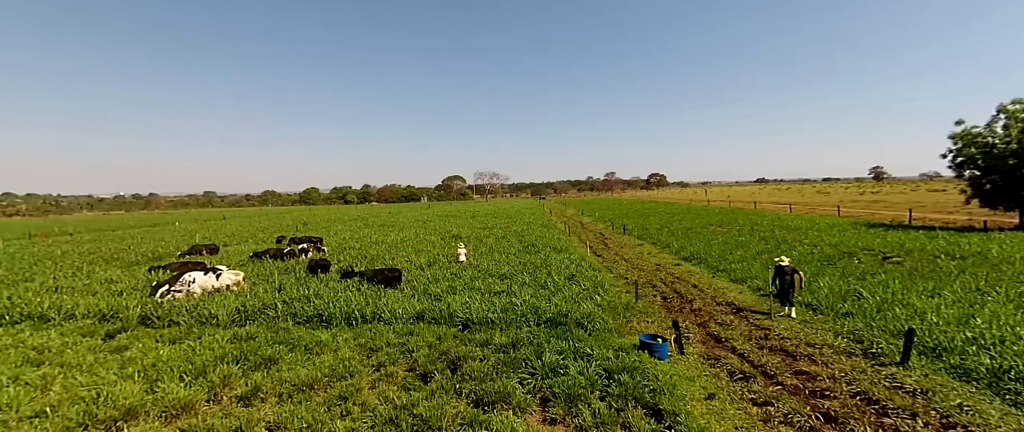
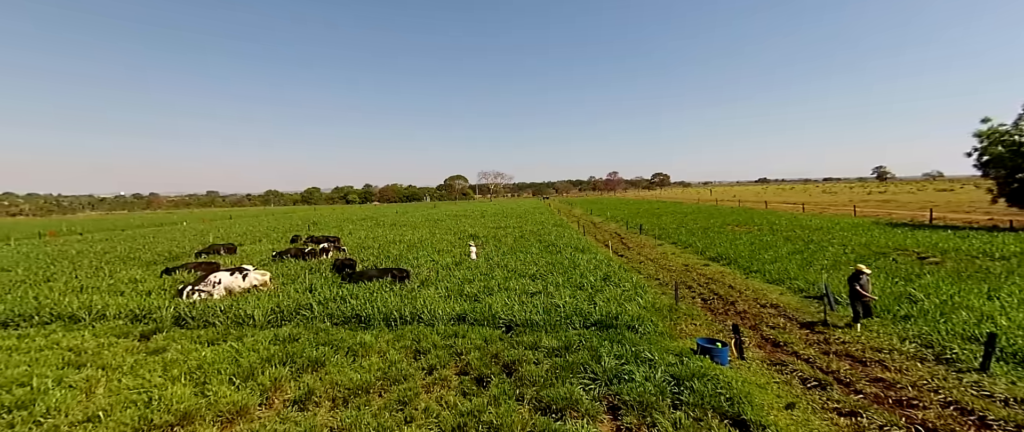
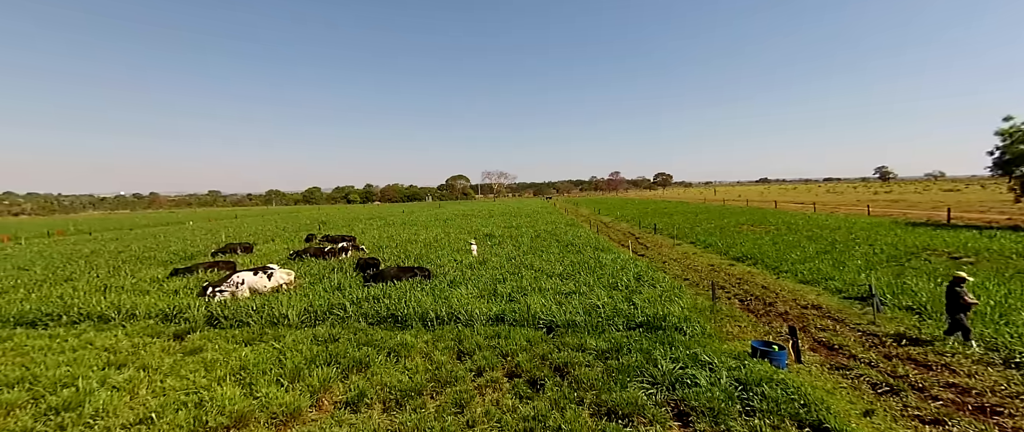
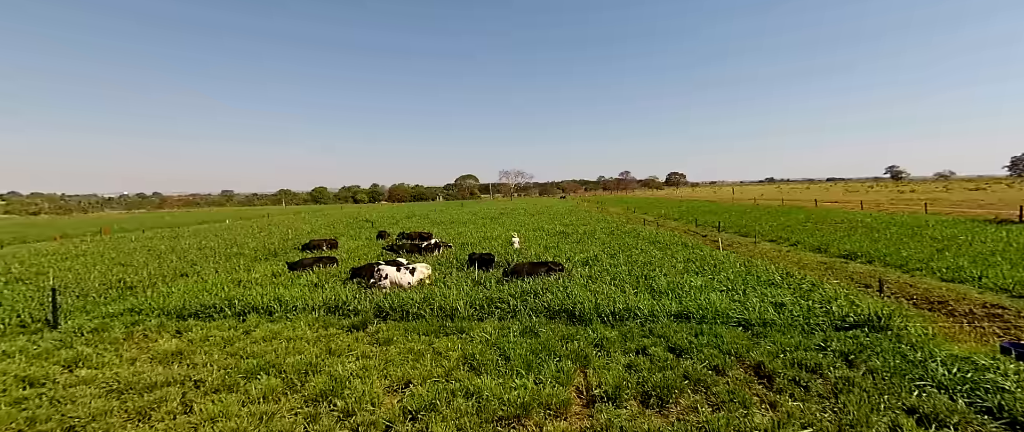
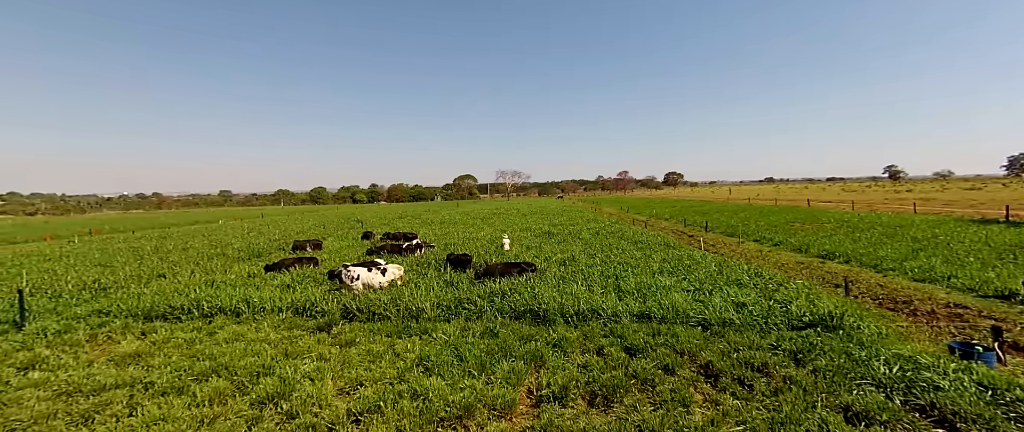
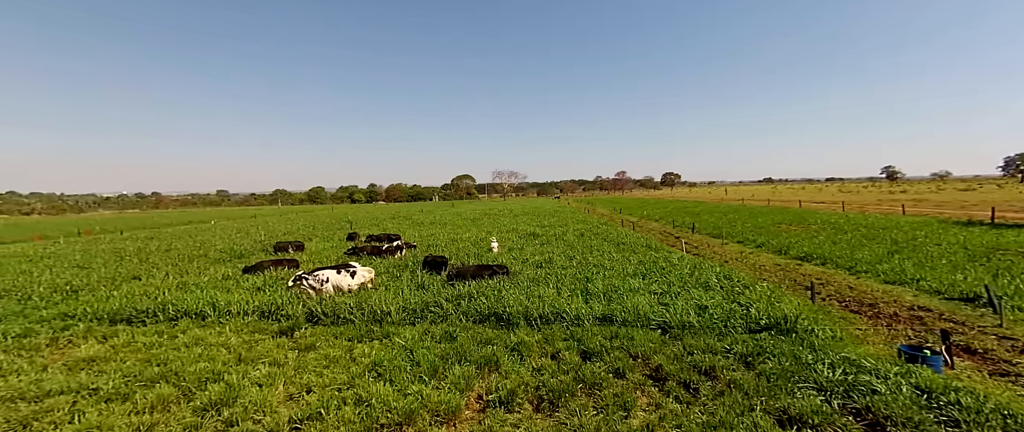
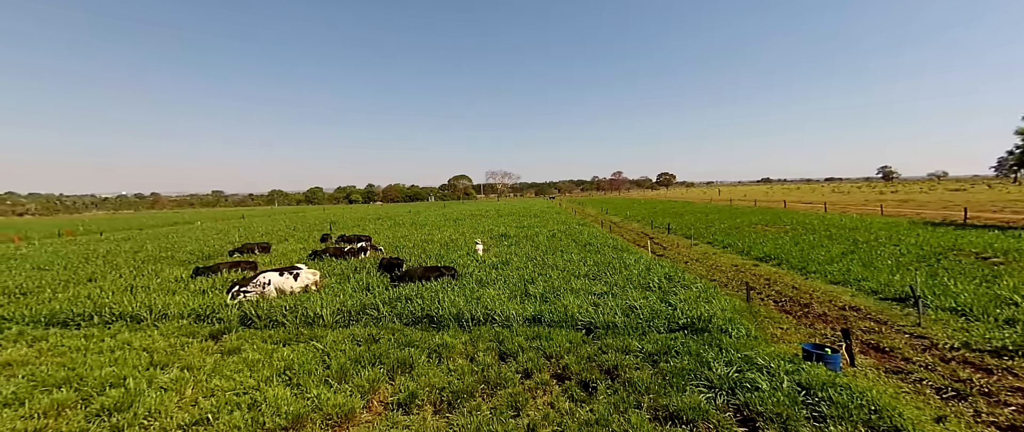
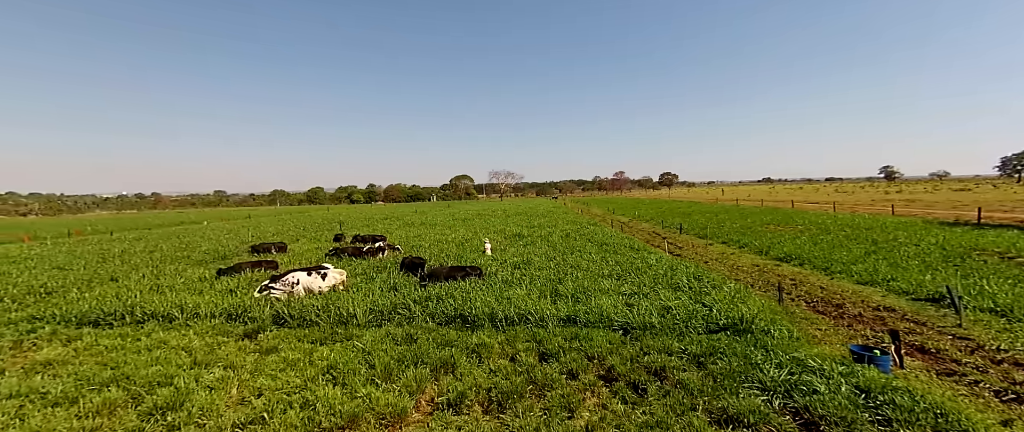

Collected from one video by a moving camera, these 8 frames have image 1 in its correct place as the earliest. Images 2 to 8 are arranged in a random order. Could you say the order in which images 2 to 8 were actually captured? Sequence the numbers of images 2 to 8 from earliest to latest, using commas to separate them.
2, 3, 7, 8, 6, 5, 4
